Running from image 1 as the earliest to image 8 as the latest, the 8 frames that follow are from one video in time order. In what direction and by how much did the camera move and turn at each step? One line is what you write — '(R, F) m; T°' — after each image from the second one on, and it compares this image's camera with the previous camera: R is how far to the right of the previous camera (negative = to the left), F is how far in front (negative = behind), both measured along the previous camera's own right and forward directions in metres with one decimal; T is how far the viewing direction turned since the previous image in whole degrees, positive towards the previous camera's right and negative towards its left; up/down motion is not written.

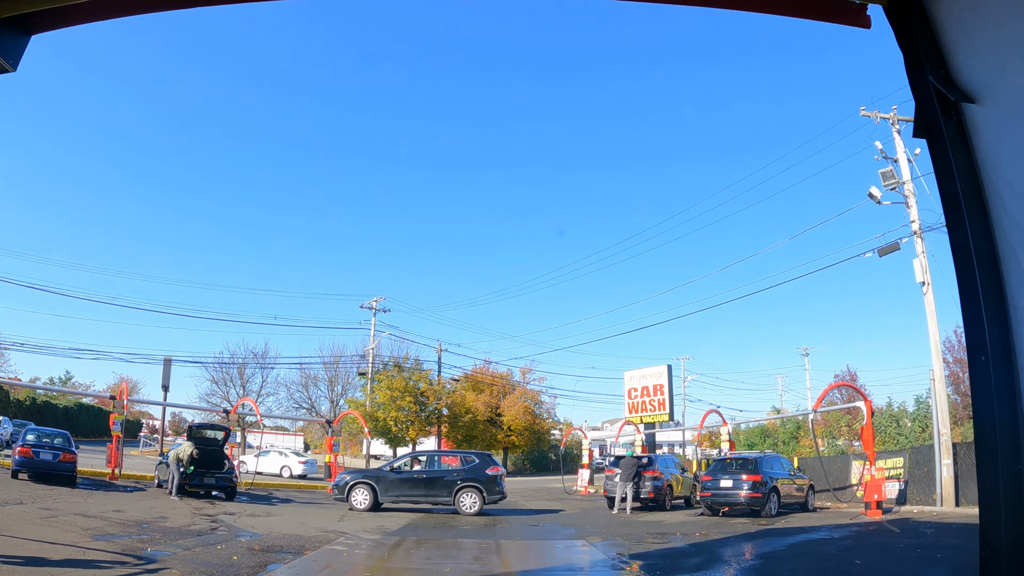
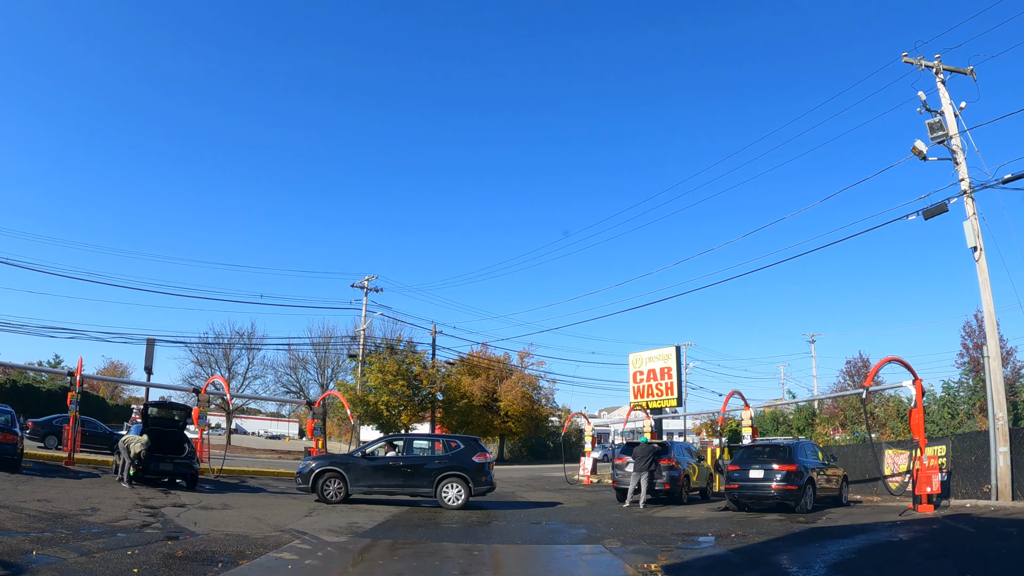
(0.0, +2.4) m; 0°
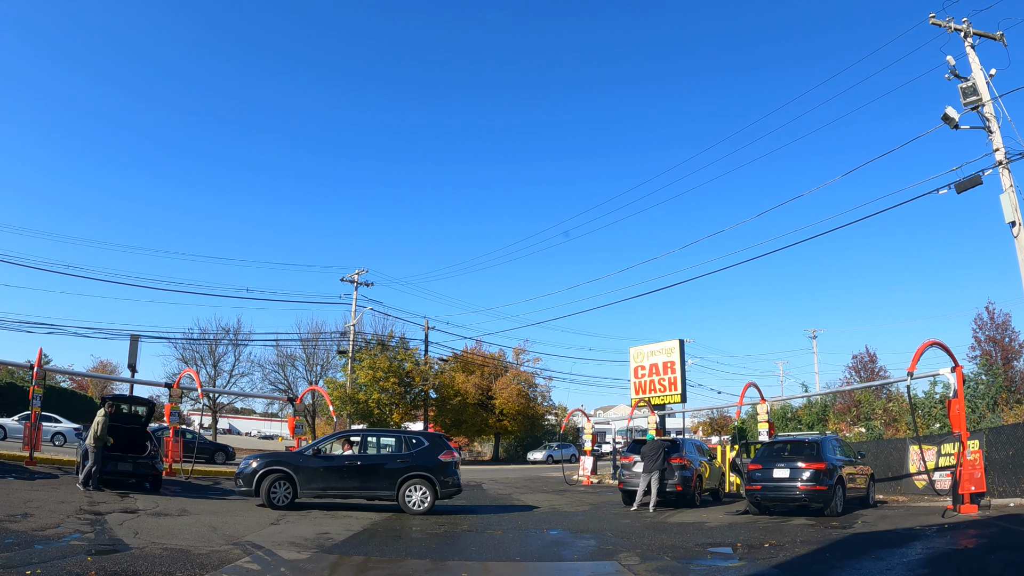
(0.0, +1.6) m; 0°
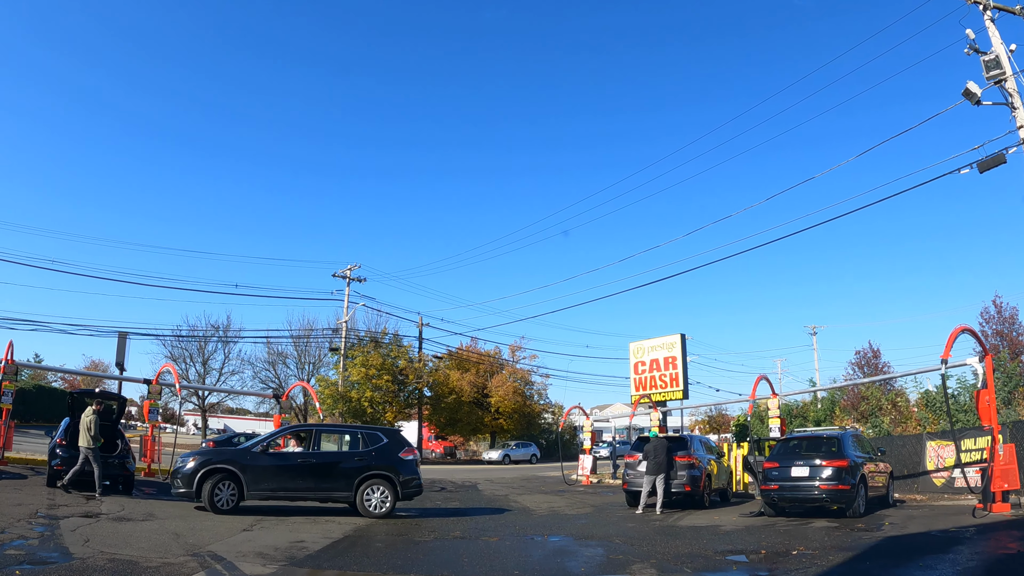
(0.0, +1.0) m; 0°
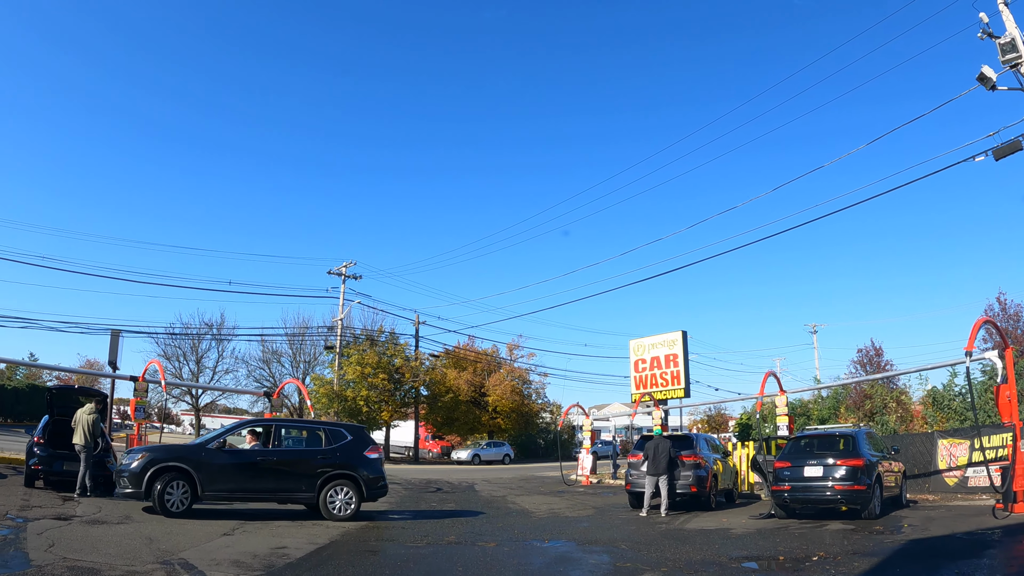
(0.0, +0.6) m; 0°
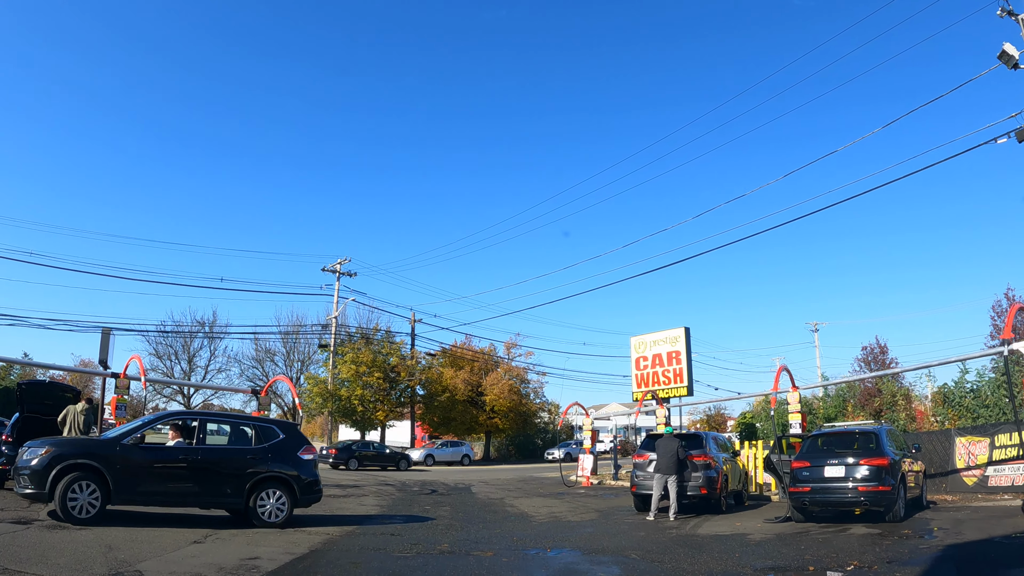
(0.0, +0.9) m; 0°
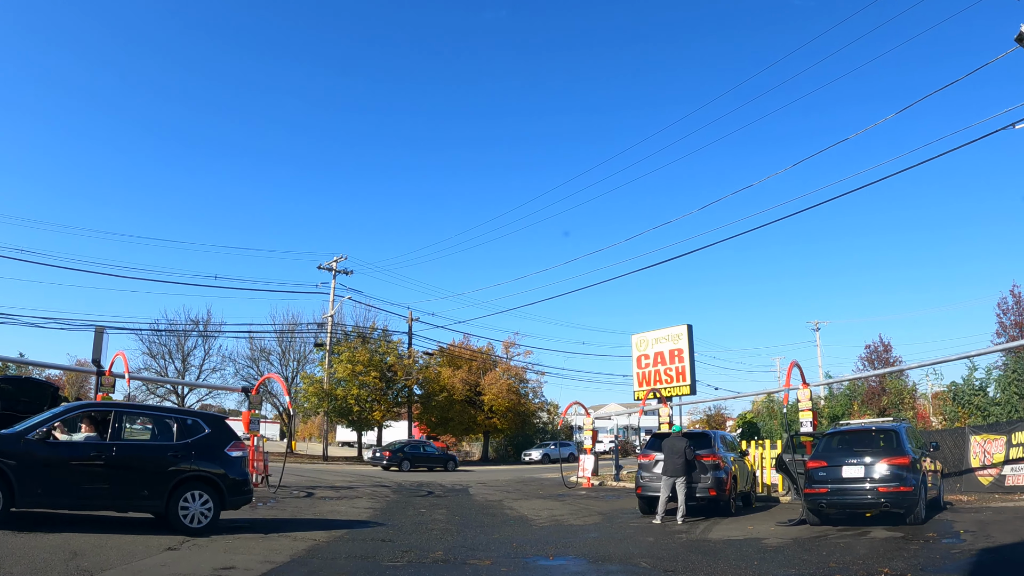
(0.0, +0.6) m; 0°
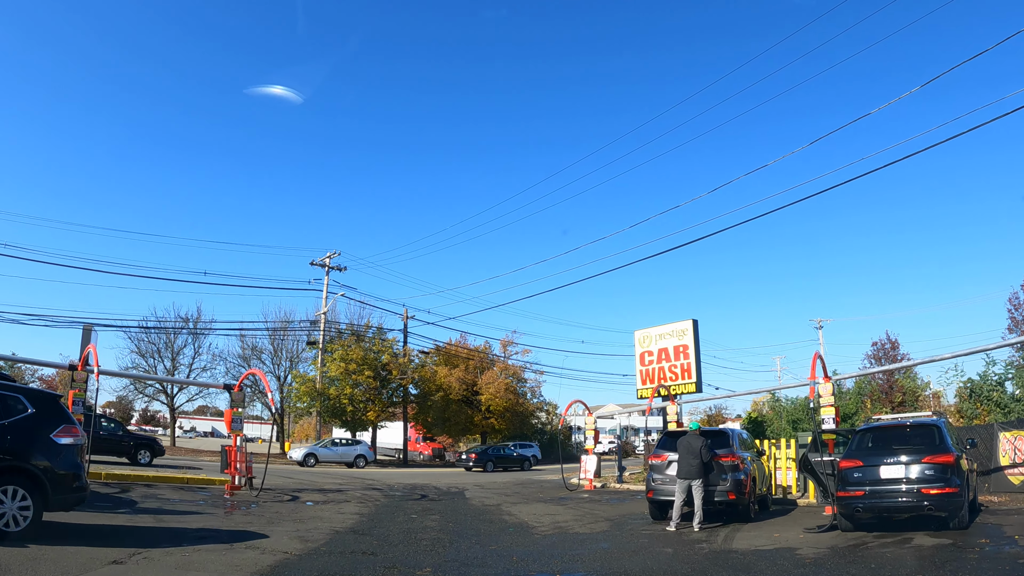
(0.0, +1.1) m; 0°
